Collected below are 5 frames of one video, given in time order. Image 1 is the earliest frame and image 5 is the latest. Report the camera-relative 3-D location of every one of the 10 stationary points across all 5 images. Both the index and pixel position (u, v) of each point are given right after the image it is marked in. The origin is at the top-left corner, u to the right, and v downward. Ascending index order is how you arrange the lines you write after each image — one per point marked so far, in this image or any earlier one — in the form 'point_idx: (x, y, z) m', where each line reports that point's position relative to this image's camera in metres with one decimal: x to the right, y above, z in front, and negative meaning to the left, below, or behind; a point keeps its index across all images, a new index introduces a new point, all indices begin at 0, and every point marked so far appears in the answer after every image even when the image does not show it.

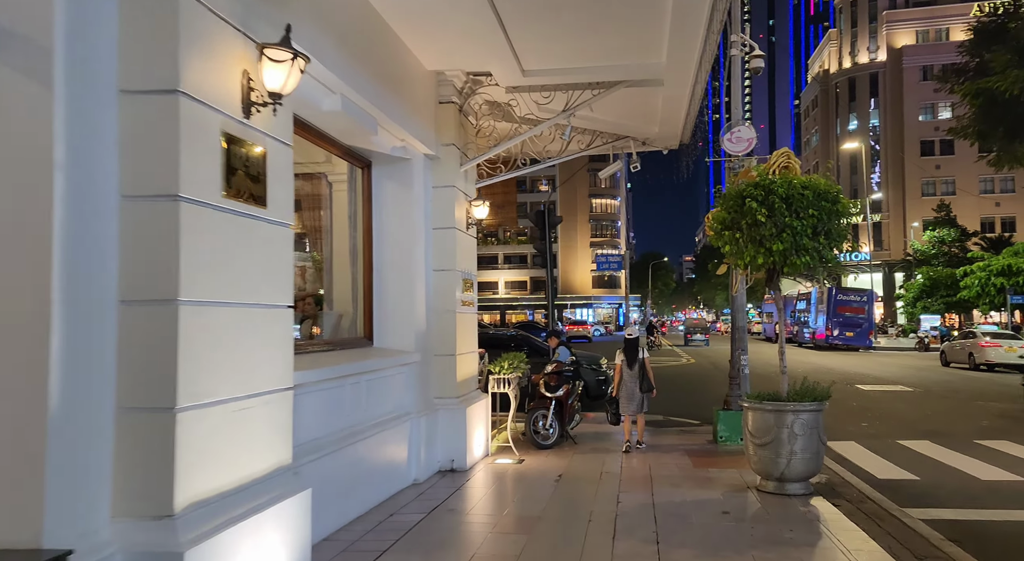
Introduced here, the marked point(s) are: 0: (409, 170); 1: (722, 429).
0: (-1.2, +1.3, +7.8) m
1: (+3.1, -2.2, +10.0) m
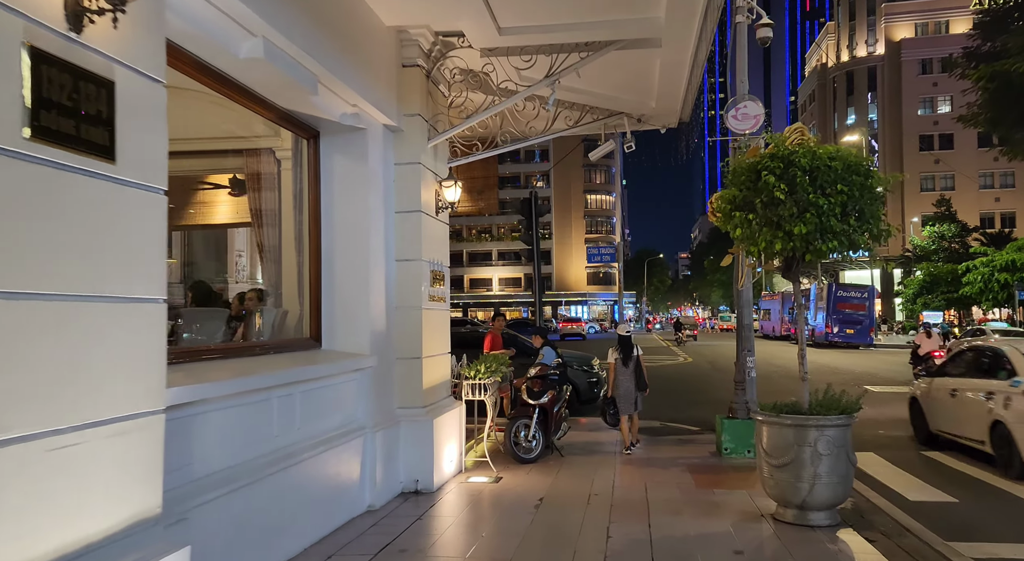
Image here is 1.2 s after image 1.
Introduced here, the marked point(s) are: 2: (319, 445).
0: (-1.4, +1.4, +6.7) m
1: (+2.8, -2.1, +8.9) m
2: (-1.6, -1.3, +5.5) m
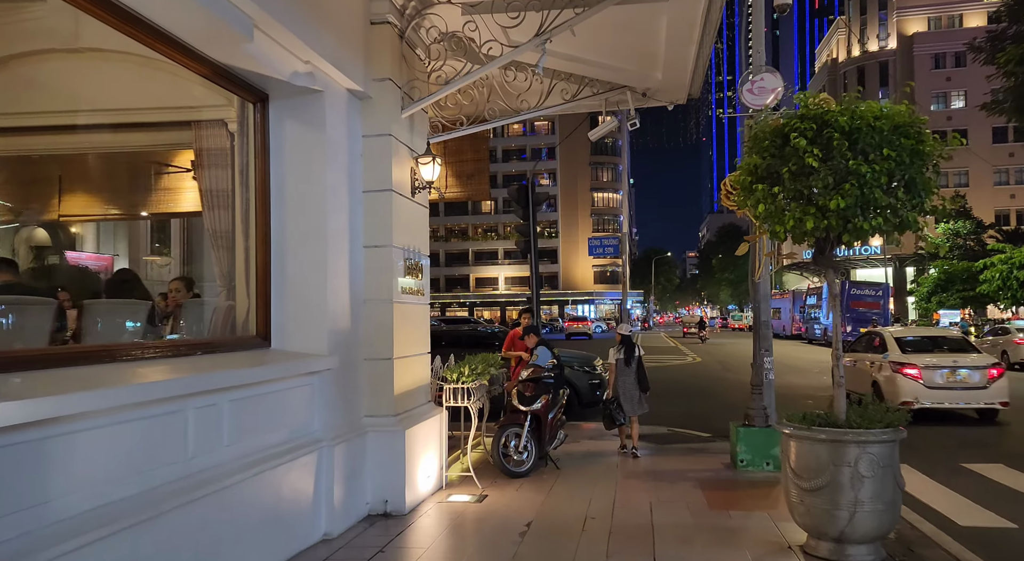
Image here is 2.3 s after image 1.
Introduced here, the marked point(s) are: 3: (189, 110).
0: (-1.6, +1.5, +5.7) m
1: (+2.7, -2.0, +7.9) m
2: (-1.8, -1.2, +4.6) m
3: (-2.6, +1.4, +5.3) m
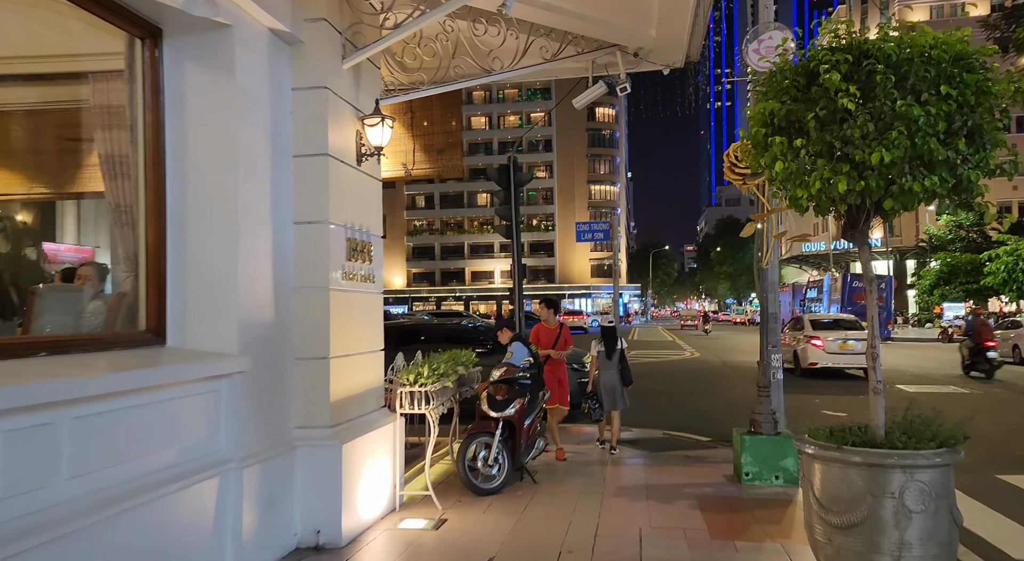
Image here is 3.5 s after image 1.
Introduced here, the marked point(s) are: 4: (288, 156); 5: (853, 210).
0: (-1.9, +1.6, +4.6) m
1: (+2.4, -1.8, +6.8) m
2: (-2.0, -1.1, +3.5) m
3: (-2.9, +1.5, +4.2) m
4: (-1.7, +1.0, +5.2) m
5: (+2.0, +0.4, +4.0) m
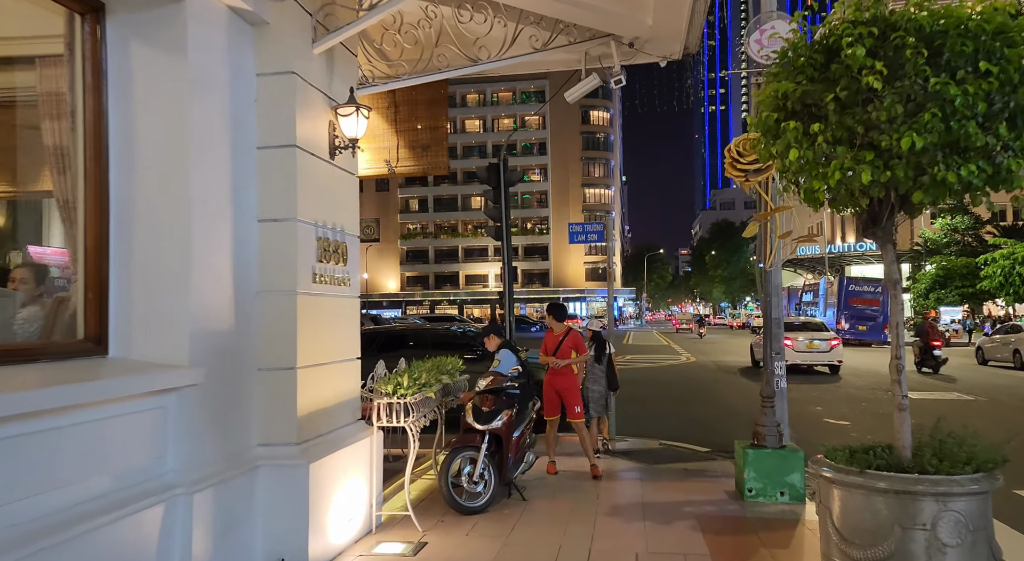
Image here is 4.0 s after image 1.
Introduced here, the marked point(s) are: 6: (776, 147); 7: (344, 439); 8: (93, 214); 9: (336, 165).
0: (-2.0, +1.6, +4.2) m
1: (+2.2, -1.9, +6.4) m
2: (-2.1, -1.1, +3.0) m
3: (-3.0, +1.5, +3.8) m
4: (-1.8, +0.9, +4.8) m
5: (+1.9, +0.4, +3.6) m
6: (+1.4, +0.7, +3.6) m
7: (-1.3, -1.2, +5.2) m
8: (-2.5, +0.4, +4.1) m
9: (-1.4, +0.9, +5.4) m
